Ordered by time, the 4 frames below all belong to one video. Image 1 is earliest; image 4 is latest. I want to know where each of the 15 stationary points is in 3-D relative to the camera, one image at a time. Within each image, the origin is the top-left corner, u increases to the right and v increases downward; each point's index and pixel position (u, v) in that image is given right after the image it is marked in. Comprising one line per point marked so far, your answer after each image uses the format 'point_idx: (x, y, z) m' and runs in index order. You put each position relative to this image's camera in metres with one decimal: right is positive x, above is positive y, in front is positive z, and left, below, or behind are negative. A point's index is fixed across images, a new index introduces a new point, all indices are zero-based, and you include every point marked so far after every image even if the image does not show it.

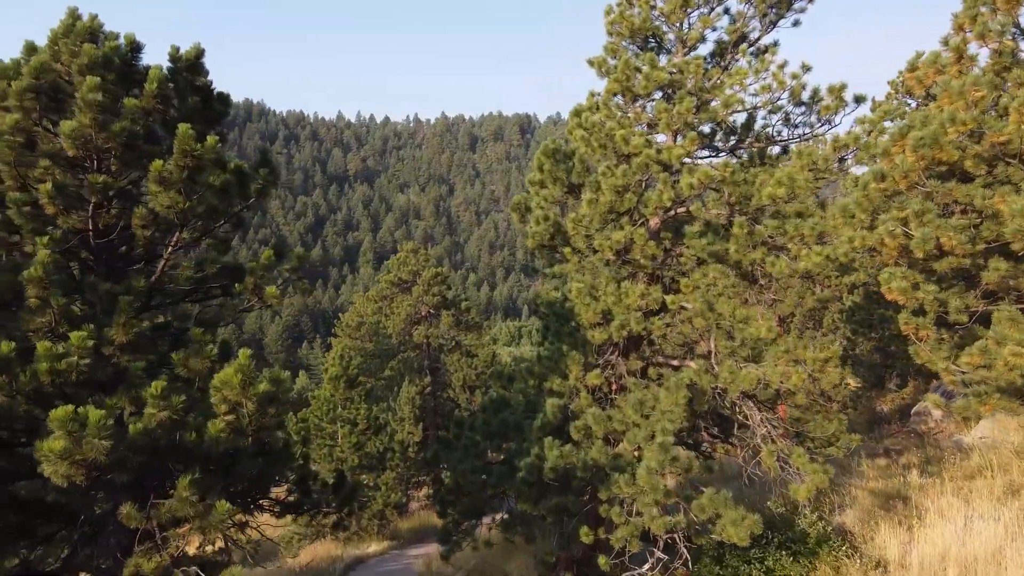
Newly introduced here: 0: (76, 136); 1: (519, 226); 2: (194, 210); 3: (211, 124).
0: (-2.8, +1.0, +5.1) m
1: (+0.1, +0.7, +9.3) m
2: (-2.2, +0.5, +5.6) m
3: (-2.4, +1.3, +6.4) m
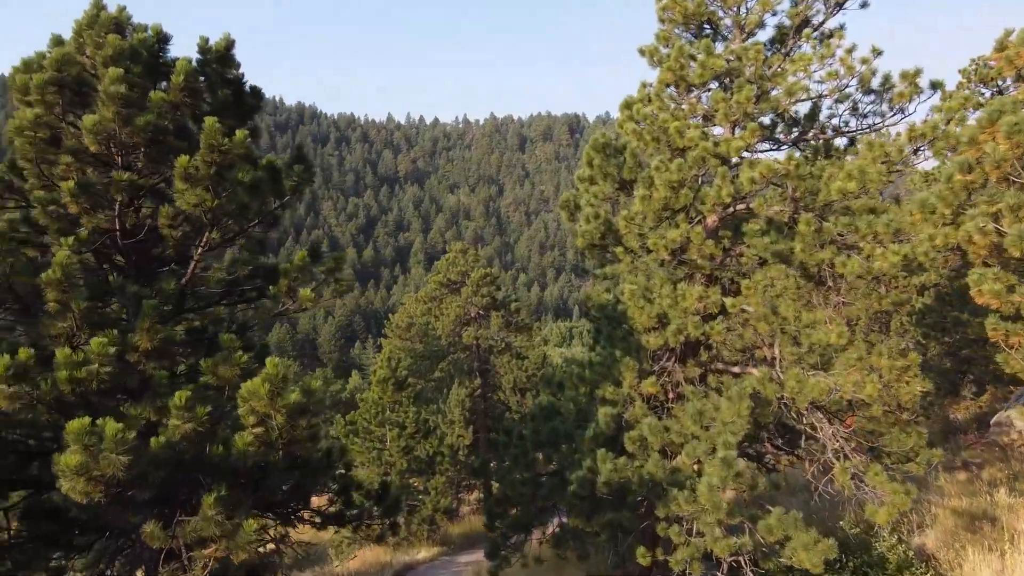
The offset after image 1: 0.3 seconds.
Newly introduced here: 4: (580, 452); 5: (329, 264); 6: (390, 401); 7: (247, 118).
0: (-2.5, +0.9, +4.9) m
1: (+0.6, +0.7, +8.8) m
2: (-1.9, +0.5, +5.3) m
3: (-2.0, +1.3, +6.1) m
4: (+0.6, -1.5, +7.3) m
5: (-1.4, +0.2, +6.1) m
6: (-2.4, -2.3, +16.3) m
7: (-2.0, +1.3, +6.2) m
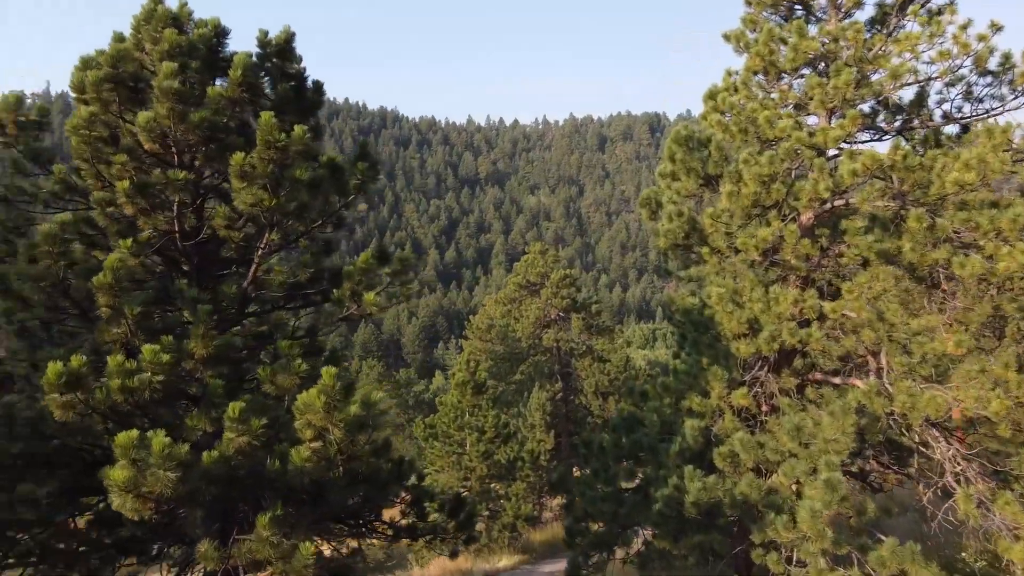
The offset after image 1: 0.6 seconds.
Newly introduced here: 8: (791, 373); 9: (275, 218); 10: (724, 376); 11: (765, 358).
0: (-2.0, +0.9, +4.6) m
1: (+1.4, +0.7, +8.3) m
2: (-1.4, +0.5, +5.0) m
3: (-1.5, +1.2, +5.8) m
4: (+1.3, -1.5, +6.8) m
5: (-0.8, +0.2, +5.8) m
6: (-0.9, -2.3, +16.0) m
7: (-1.5, +1.3, +5.9) m
8: (+2.4, -0.7, +6.9) m
9: (-1.5, +0.4, +5.1) m
10: (+1.8, -0.7, +6.8) m
11: (+2.2, -0.6, +7.0) m
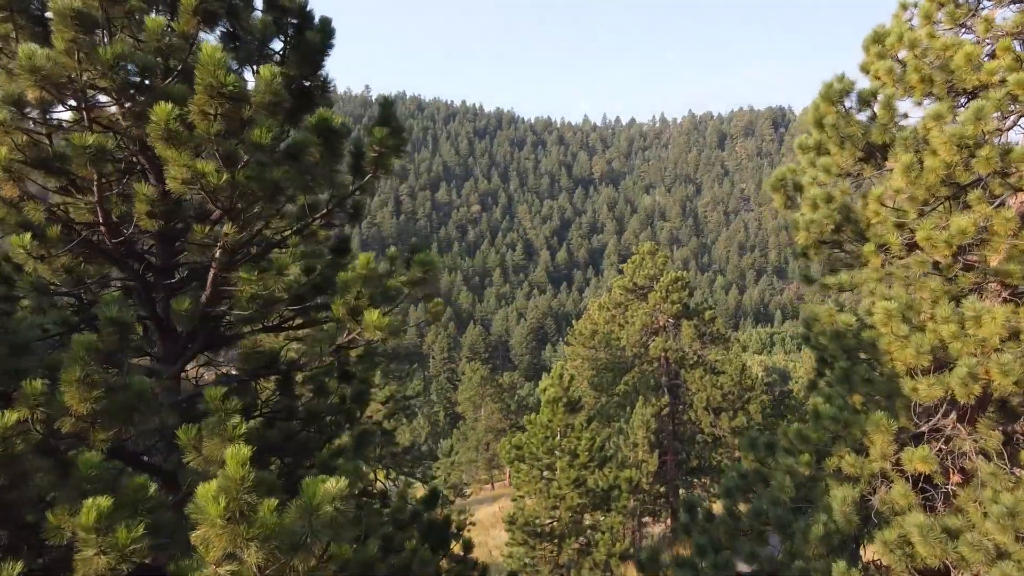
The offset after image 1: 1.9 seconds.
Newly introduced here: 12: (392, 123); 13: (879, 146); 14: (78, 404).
0: (-1.8, +0.9, +3.2) m
1: (+2.1, +0.6, +6.3) m
2: (-1.2, +0.4, +3.5) m
3: (-1.1, +1.2, +4.3) m
4: (+1.7, -1.6, +4.9) m
5: (-0.5, +0.1, +4.2) m
6: (+0.9, -2.4, +14.3) m
7: (-1.1, +1.2, +4.3) m
8: (+2.9, -0.8, +4.8) m
9: (-1.2, +0.4, +3.5) m
10: (+2.2, -0.8, +4.8) m
11: (+2.7, -0.7, +4.9) m
12: (-0.7, +0.9, +4.4) m
13: (+2.5, +1.0, +5.5) m
14: (-1.5, -0.4, +2.9) m
